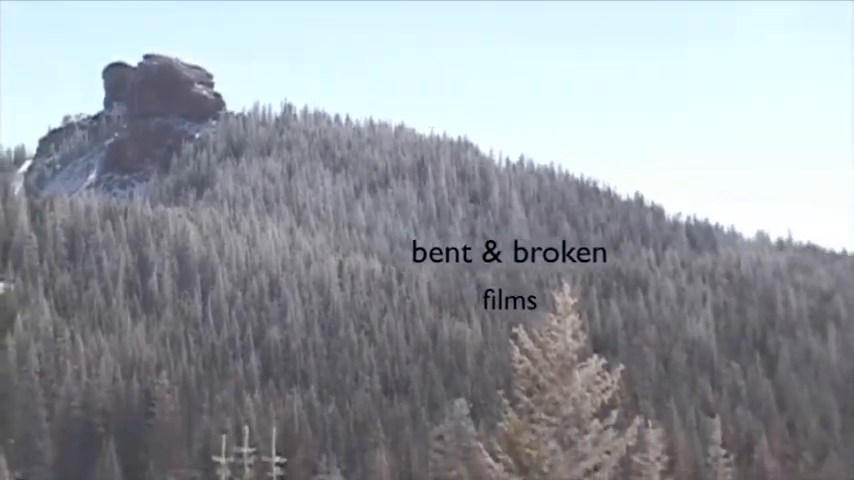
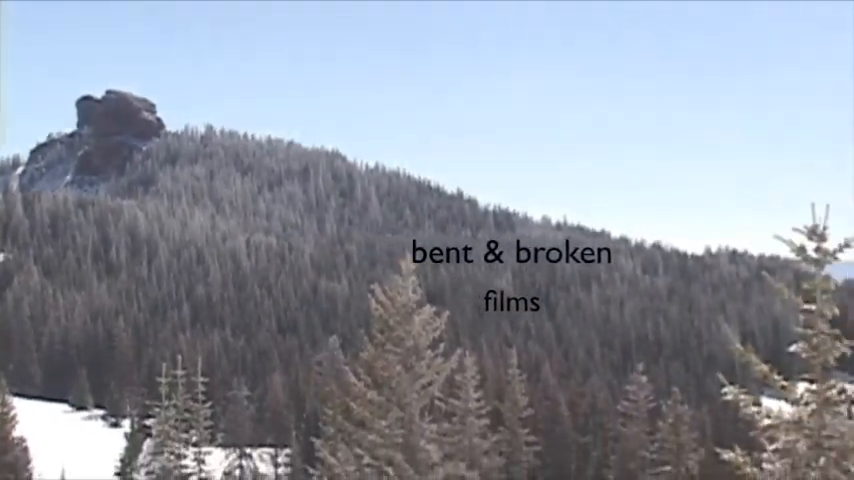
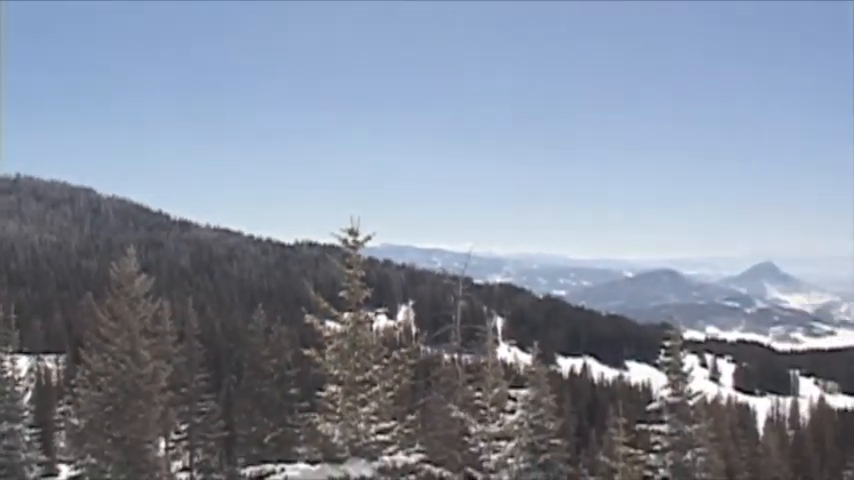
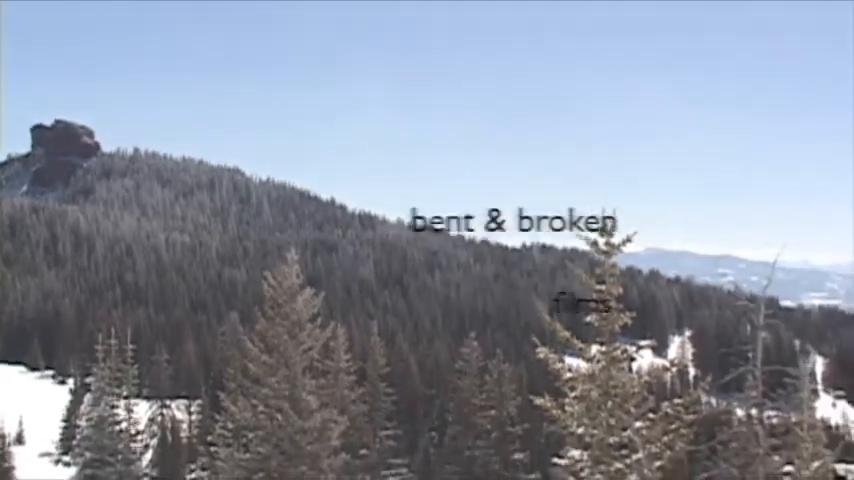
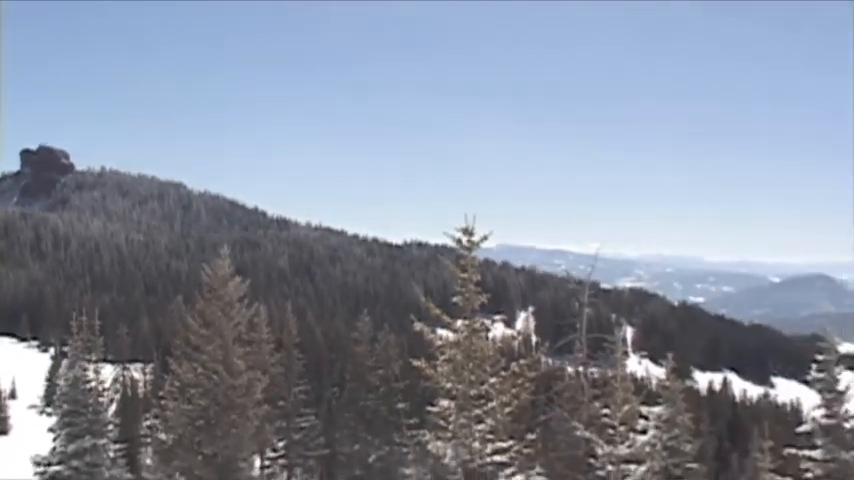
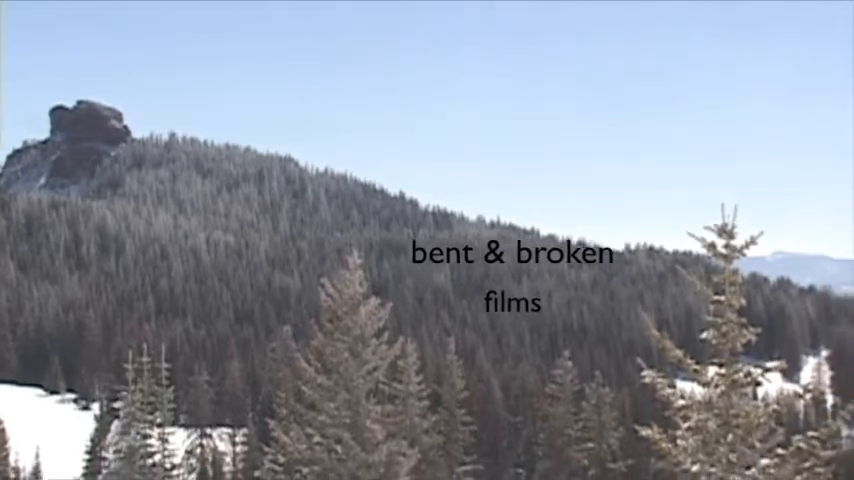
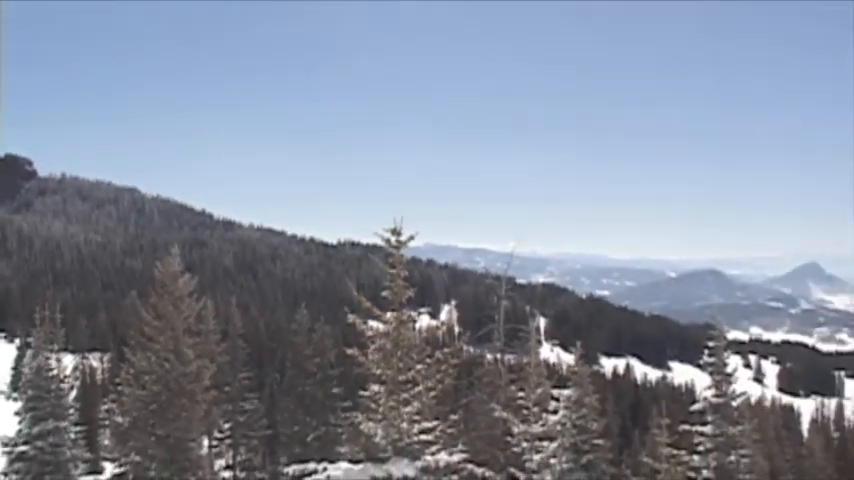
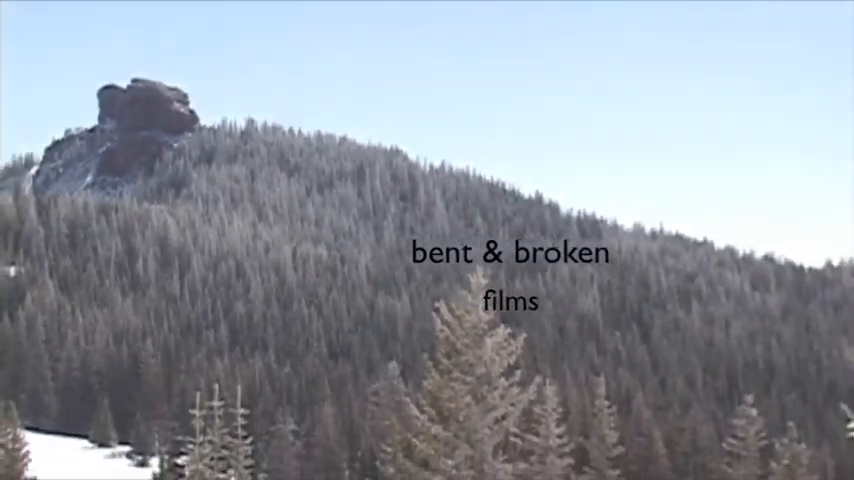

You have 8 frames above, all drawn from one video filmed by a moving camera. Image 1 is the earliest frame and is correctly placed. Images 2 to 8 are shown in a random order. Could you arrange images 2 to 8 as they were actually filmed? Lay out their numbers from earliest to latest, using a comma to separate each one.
8, 2, 6, 4, 5, 7, 3
